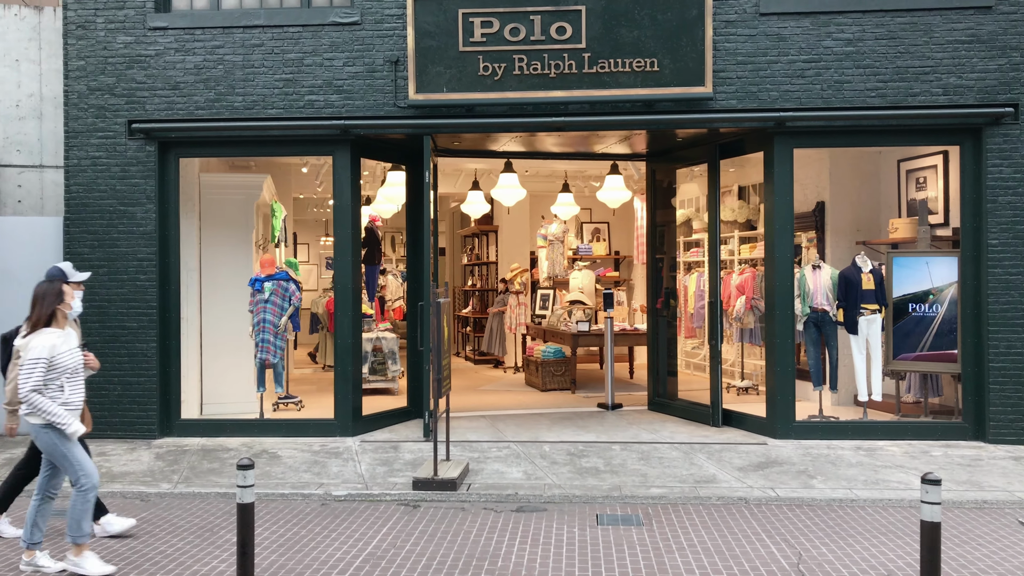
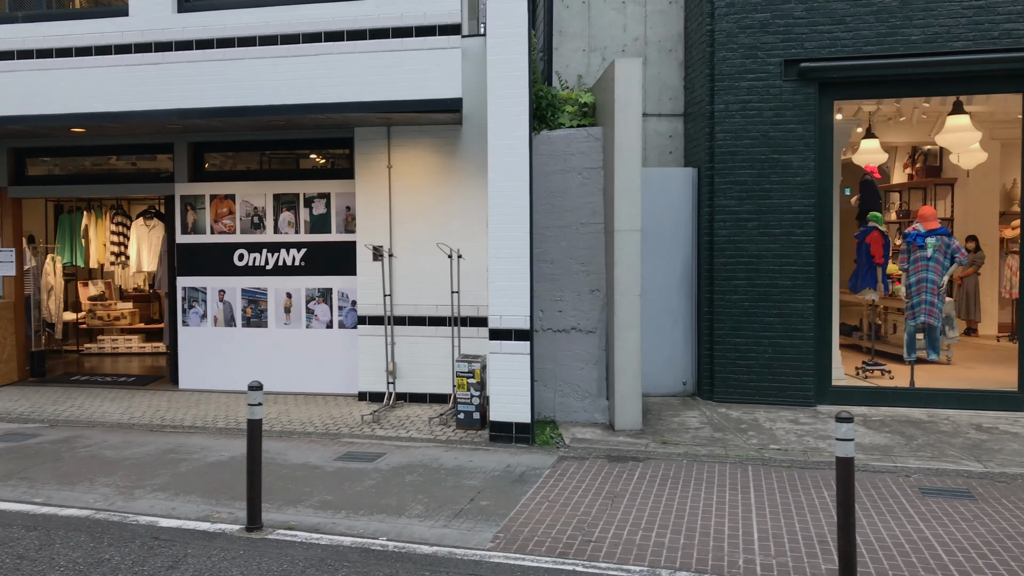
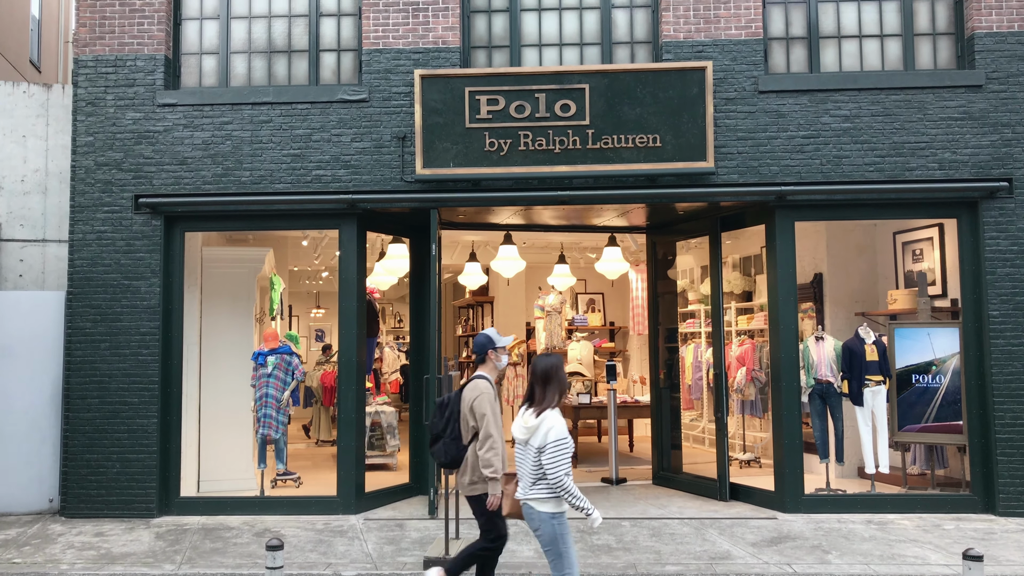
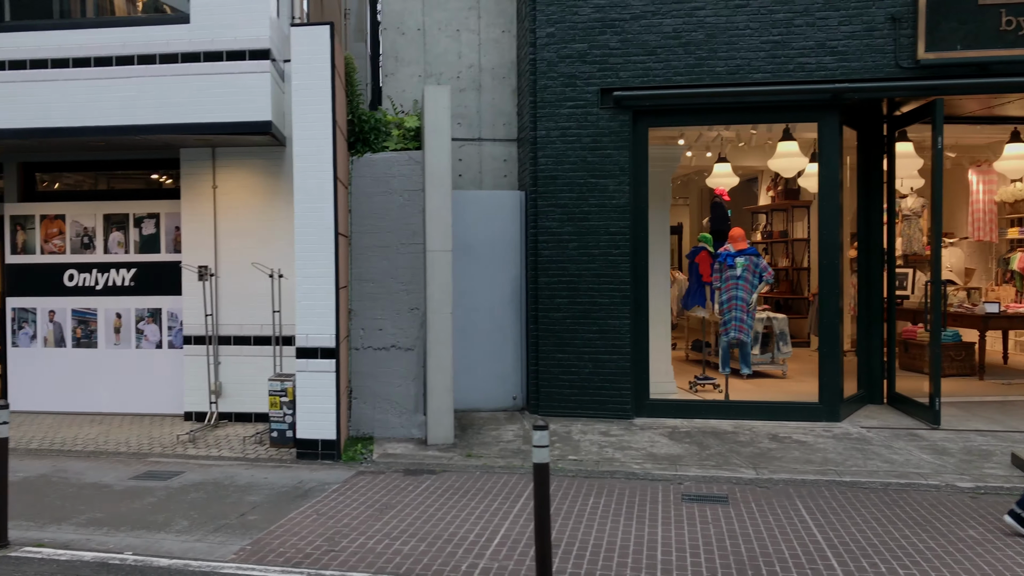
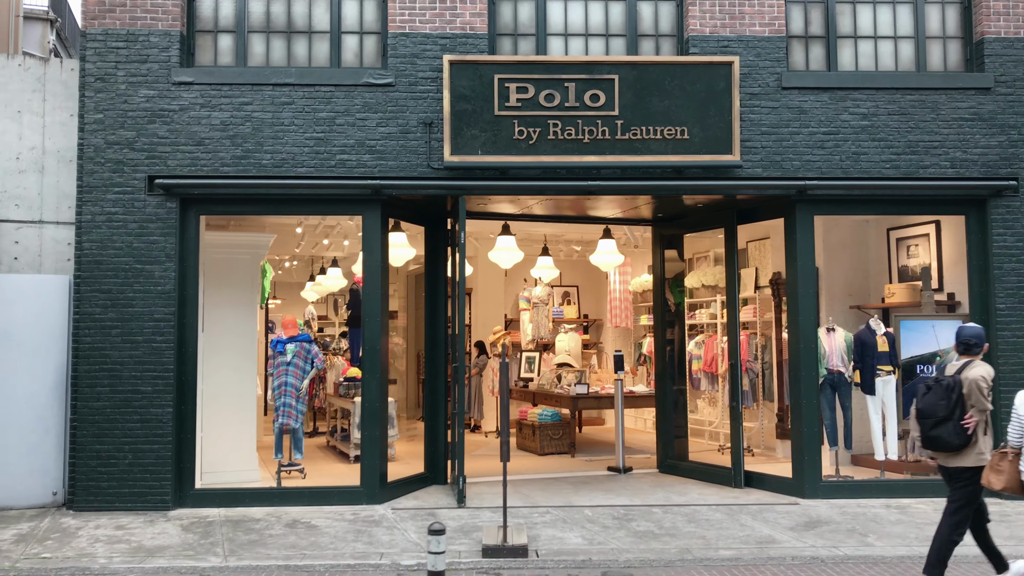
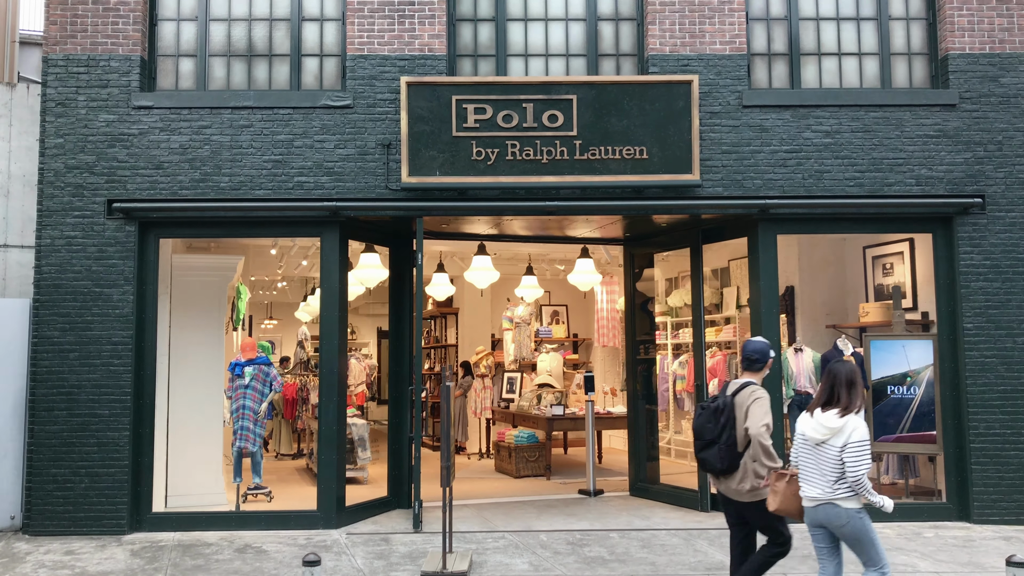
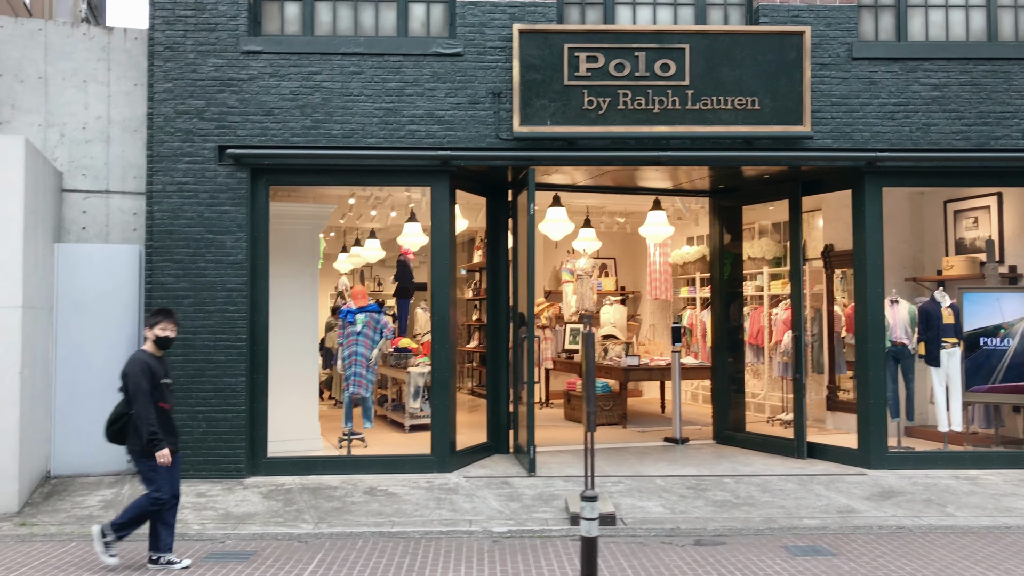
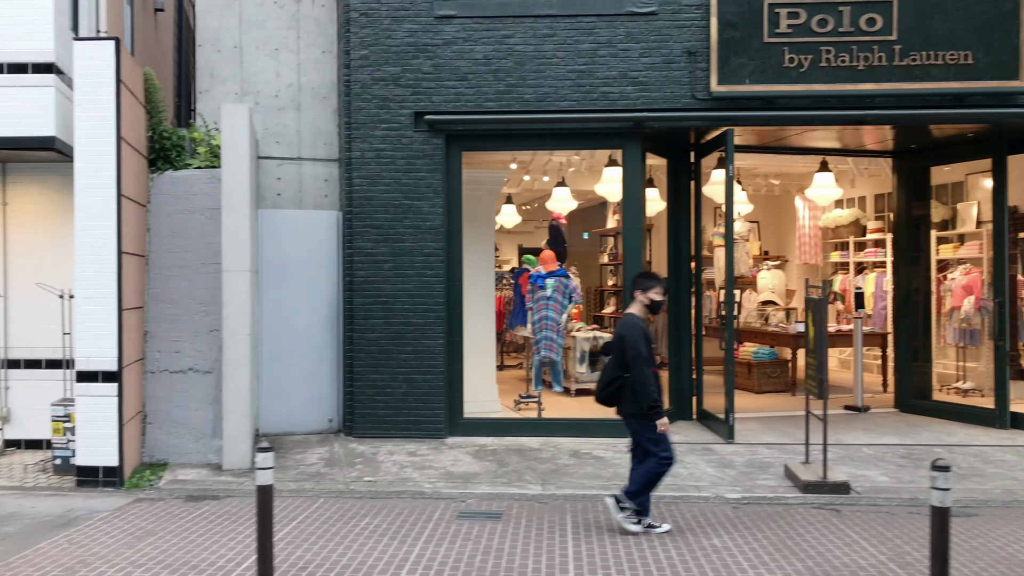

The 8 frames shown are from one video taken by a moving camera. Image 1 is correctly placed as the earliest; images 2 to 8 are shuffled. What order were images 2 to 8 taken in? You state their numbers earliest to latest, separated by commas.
3, 6, 5, 7, 8, 4, 2
